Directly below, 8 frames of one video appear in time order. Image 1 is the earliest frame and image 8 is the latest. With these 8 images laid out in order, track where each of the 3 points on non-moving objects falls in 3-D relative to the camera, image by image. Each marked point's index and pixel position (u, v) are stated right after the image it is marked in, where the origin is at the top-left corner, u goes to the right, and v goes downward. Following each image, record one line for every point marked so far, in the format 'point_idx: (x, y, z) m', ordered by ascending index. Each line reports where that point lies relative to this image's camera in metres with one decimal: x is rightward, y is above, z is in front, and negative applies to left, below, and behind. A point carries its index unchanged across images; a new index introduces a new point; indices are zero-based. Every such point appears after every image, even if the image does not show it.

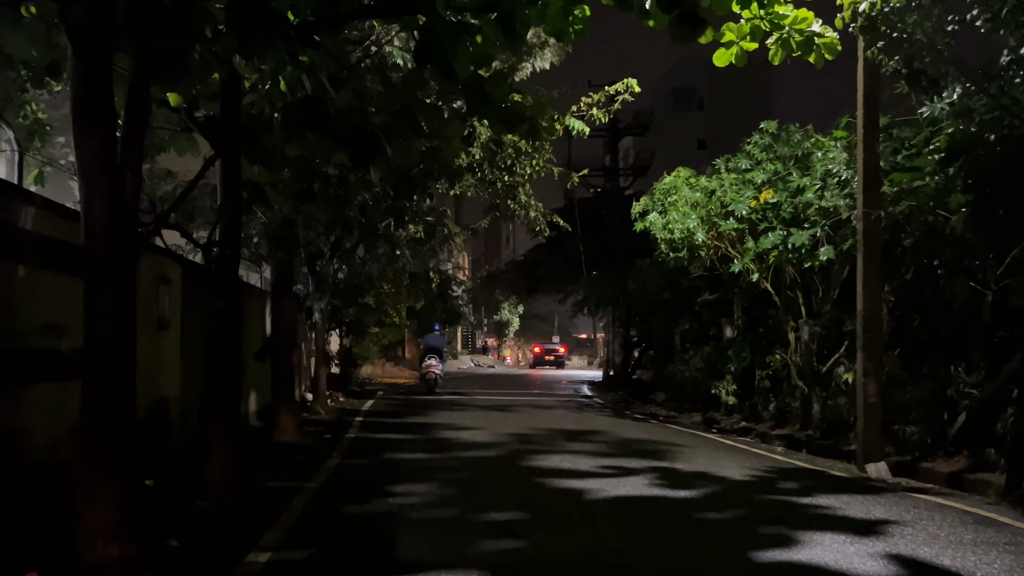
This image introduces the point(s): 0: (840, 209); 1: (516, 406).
0: (+4.7, +1.1, +12.2) m
1: (+0.1, -2.8, +19.7) m
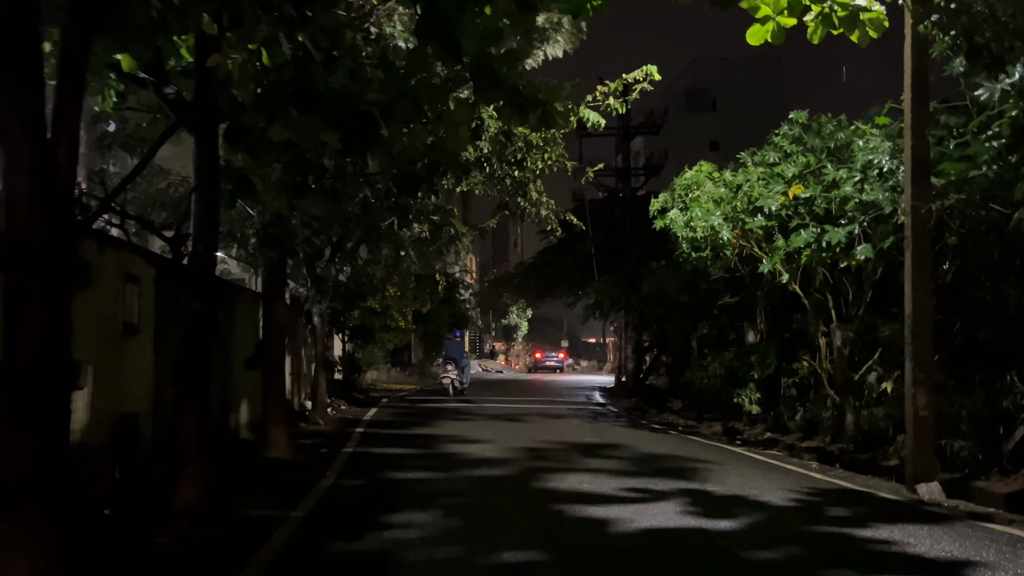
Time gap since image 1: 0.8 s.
0: (+4.9, +1.1, +11.2) m
1: (+0.3, -2.8, +18.7) m
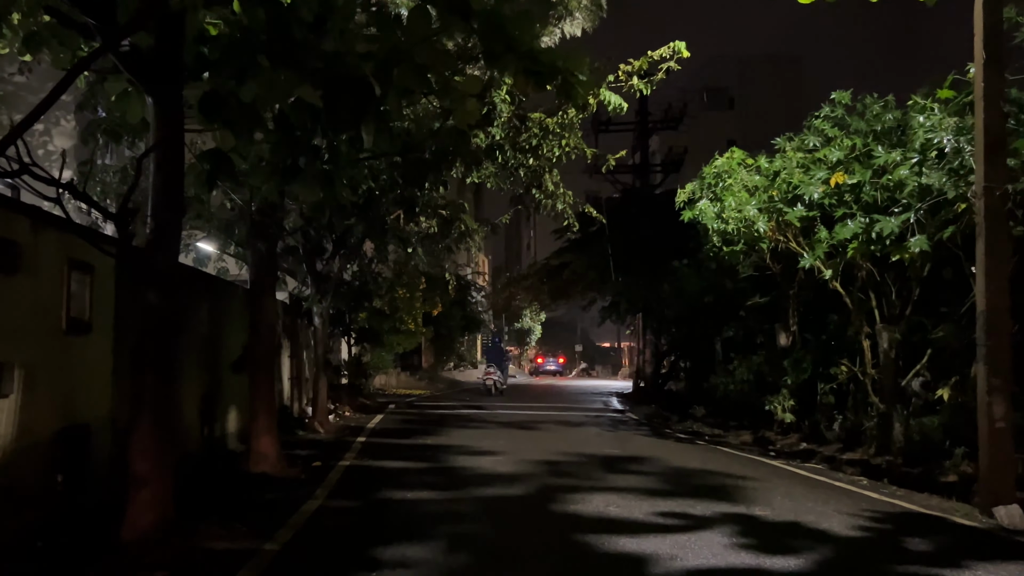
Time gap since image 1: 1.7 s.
0: (+5.1, +1.2, +10.0) m
1: (+0.6, -2.8, +17.5) m
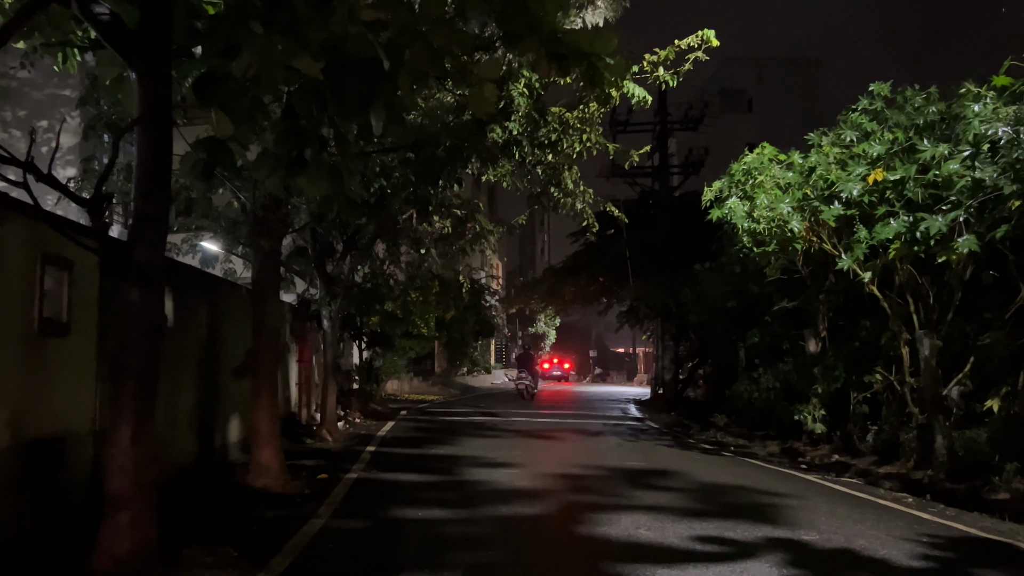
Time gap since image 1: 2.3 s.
0: (+5.3, +1.1, +9.2) m
1: (+0.9, -2.9, +16.8) m
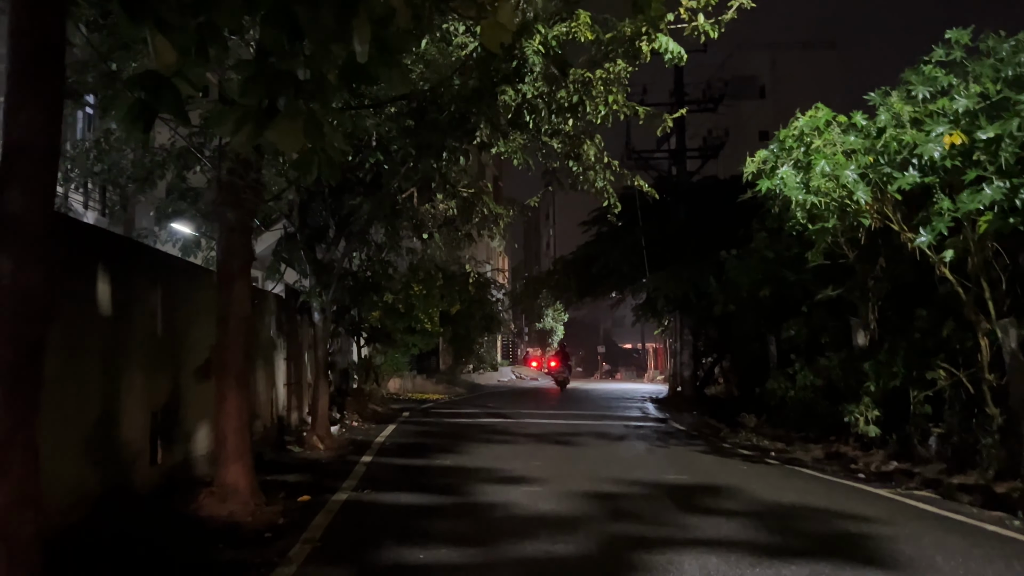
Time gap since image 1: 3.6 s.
0: (+5.5, +1.4, +7.5) m
1: (+1.2, -2.6, +15.1) m
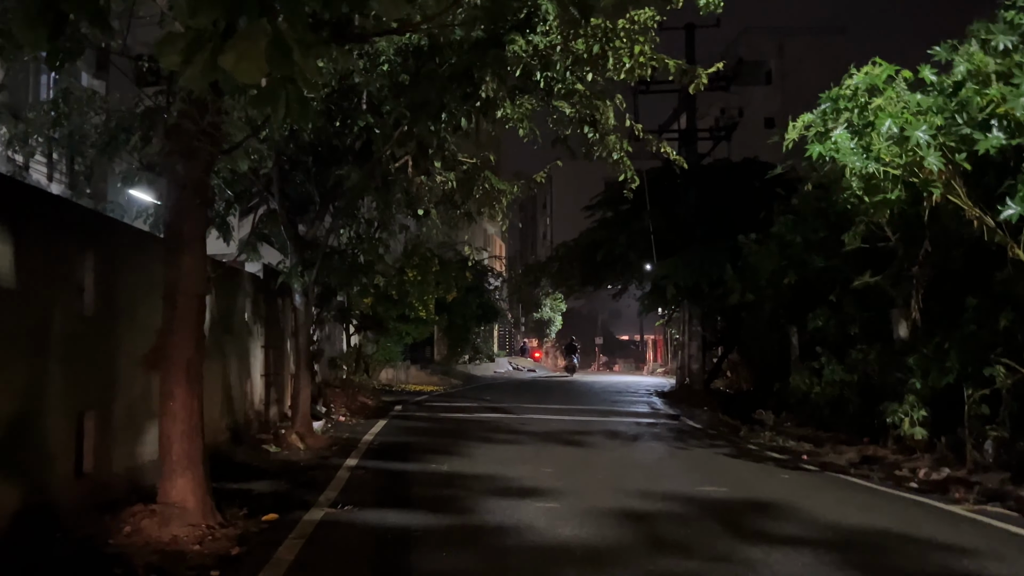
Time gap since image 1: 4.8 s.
0: (+5.6, +1.5, +6.0) m
1: (+1.2, -2.4, +13.7) m
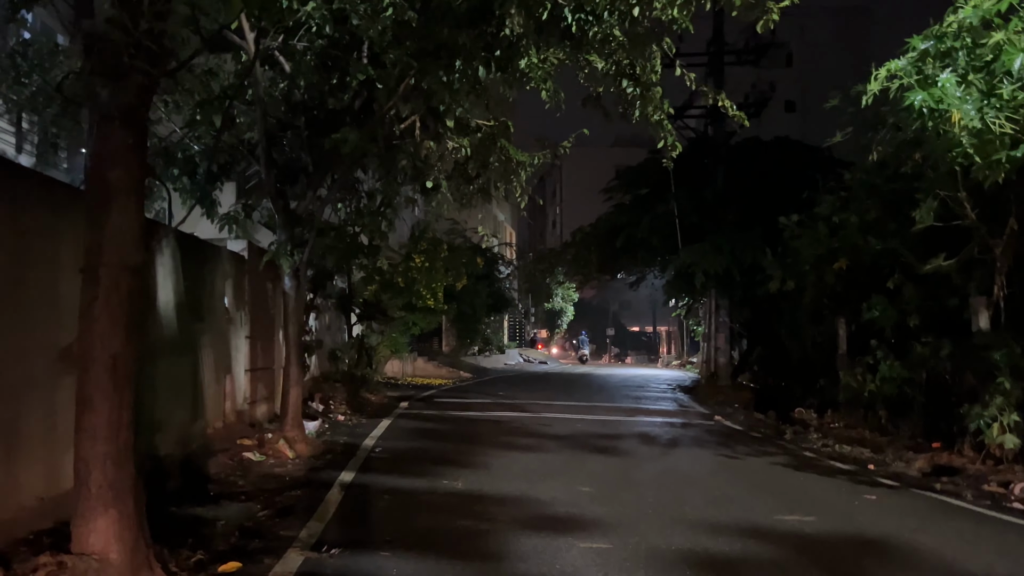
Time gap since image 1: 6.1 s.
0: (+5.9, +1.6, +4.3) m
1: (+1.5, -2.1, +12.0) m
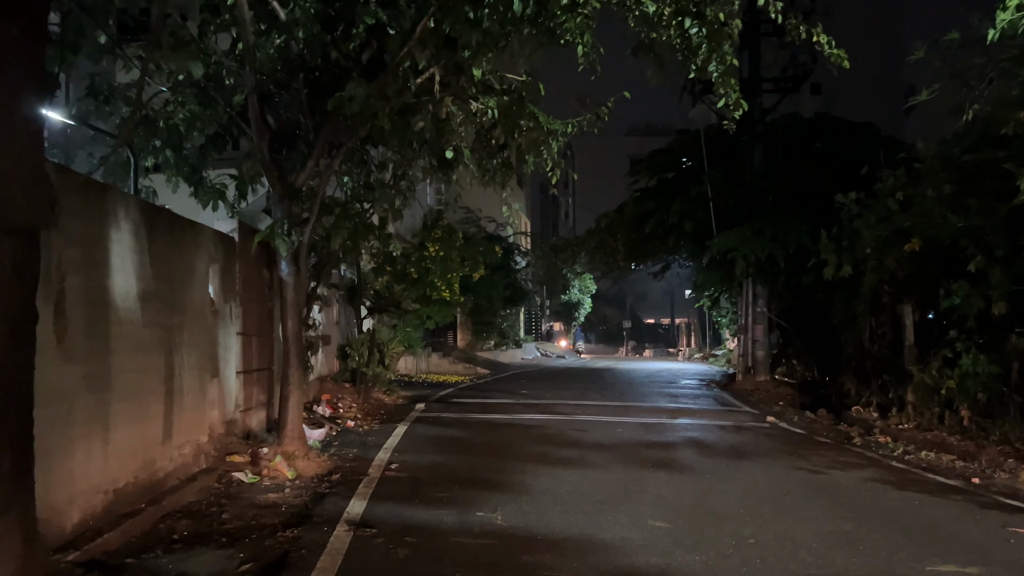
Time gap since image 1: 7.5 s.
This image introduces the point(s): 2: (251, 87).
0: (+6.2, +1.8, +2.5) m
1: (+2.0, -2.0, +10.4) m
2: (-2.7, +2.1, +8.9) m
